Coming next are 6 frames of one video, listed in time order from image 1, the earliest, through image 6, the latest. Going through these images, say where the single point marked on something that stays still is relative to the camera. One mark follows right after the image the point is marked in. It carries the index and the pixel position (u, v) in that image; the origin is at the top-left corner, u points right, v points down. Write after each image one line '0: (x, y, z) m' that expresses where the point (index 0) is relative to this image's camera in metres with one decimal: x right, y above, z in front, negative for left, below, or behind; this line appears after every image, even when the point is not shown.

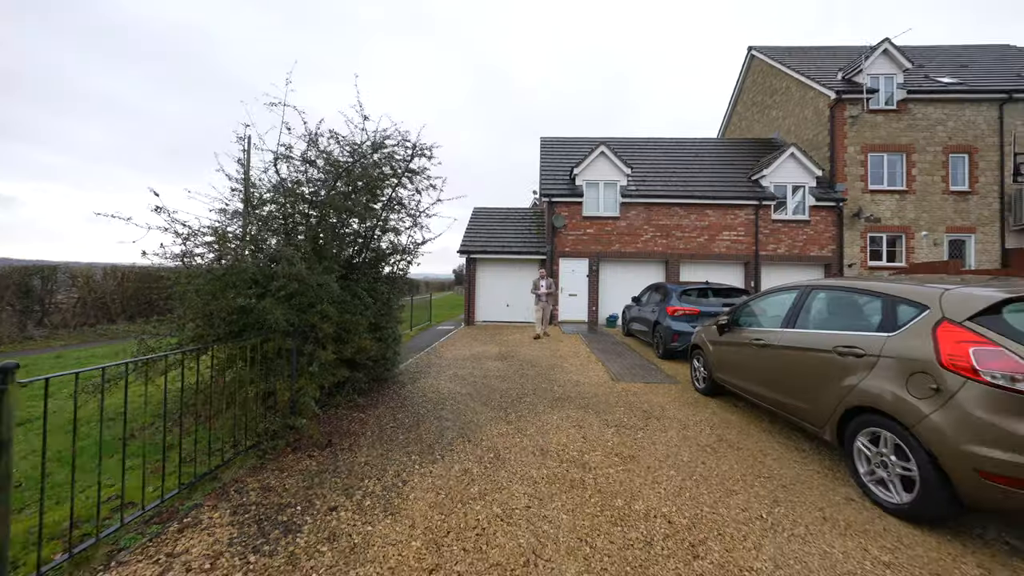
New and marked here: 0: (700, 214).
0: (+7.2, +2.8, +13.8) m
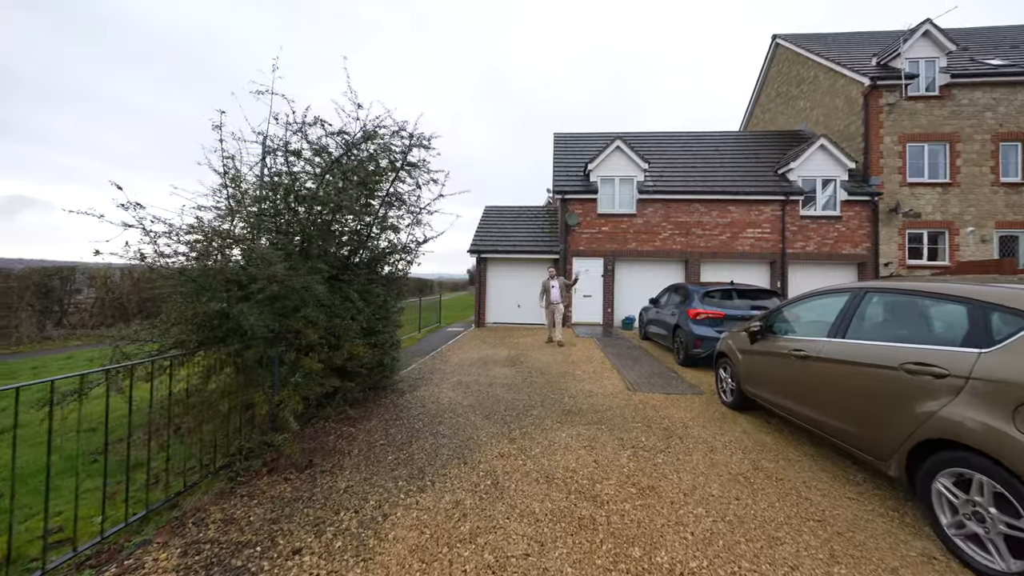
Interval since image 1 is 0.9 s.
0: (+7.6, +2.8, +13.0) m
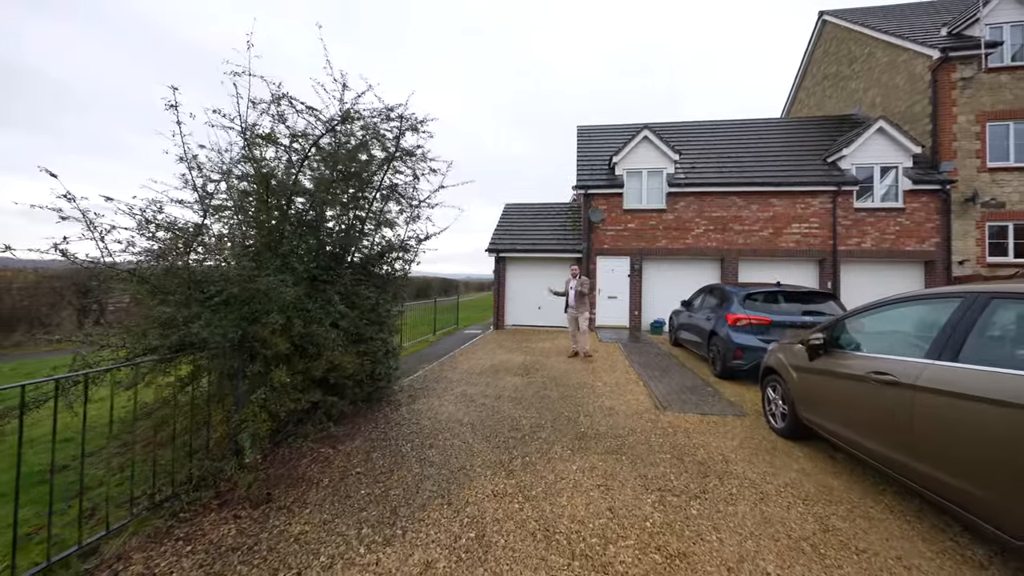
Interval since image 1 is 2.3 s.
0: (+8.2, +2.8, +11.8) m
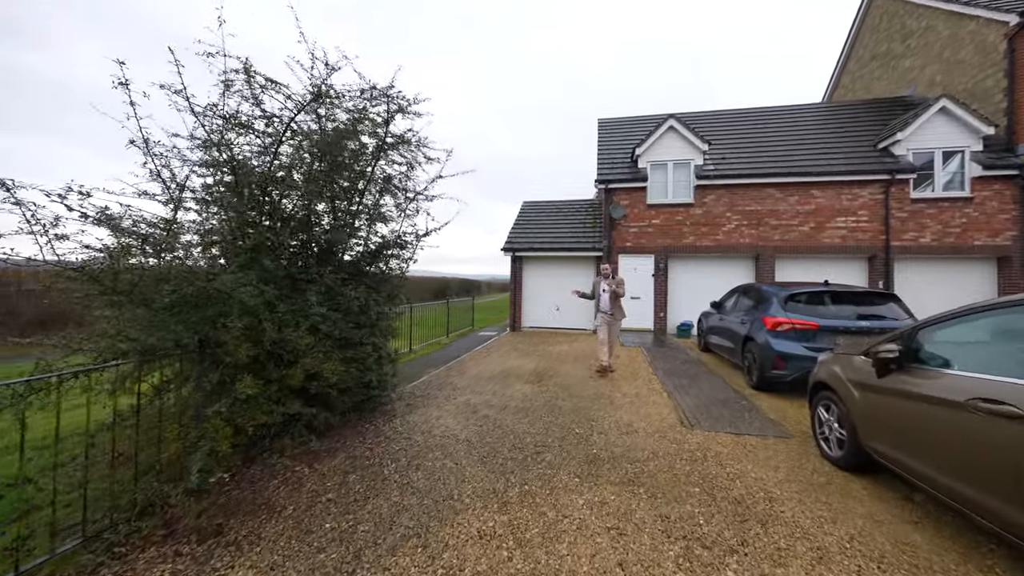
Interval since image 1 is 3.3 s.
0: (+8.7, +2.8, +10.8) m
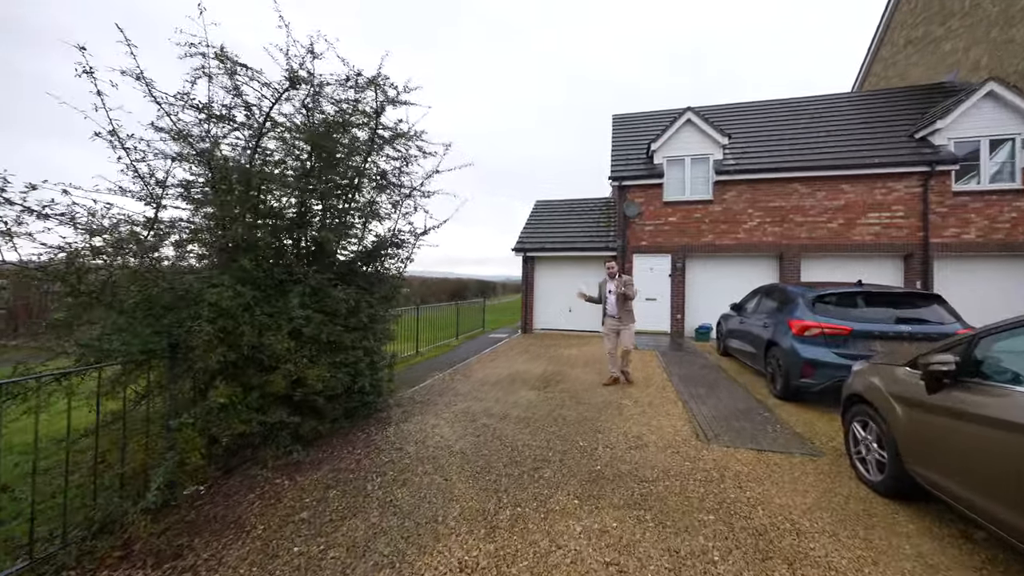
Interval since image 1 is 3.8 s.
0: (+9.0, +2.8, +10.1) m
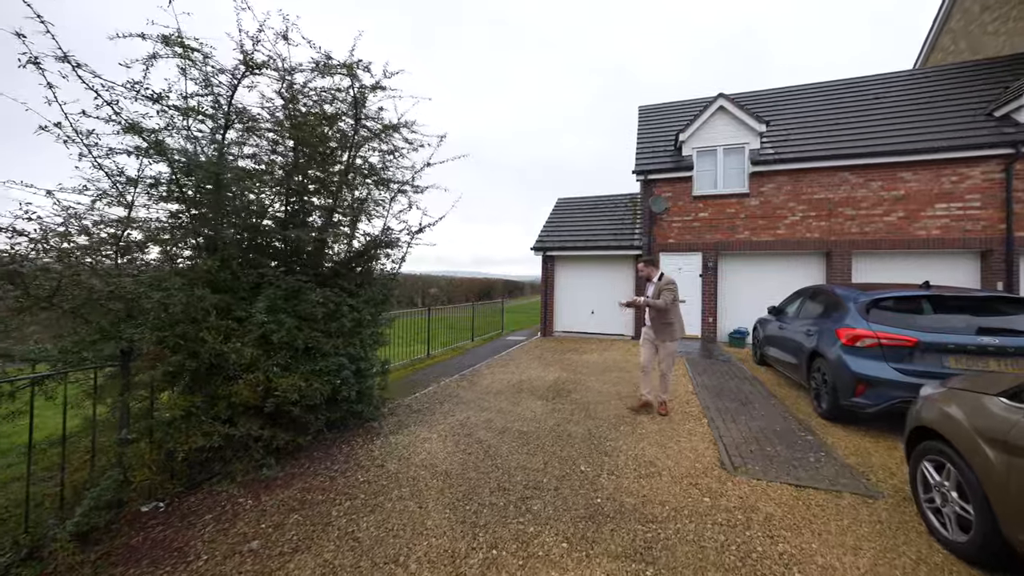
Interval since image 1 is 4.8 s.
0: (+9.4, +2.7, +8.9) m
